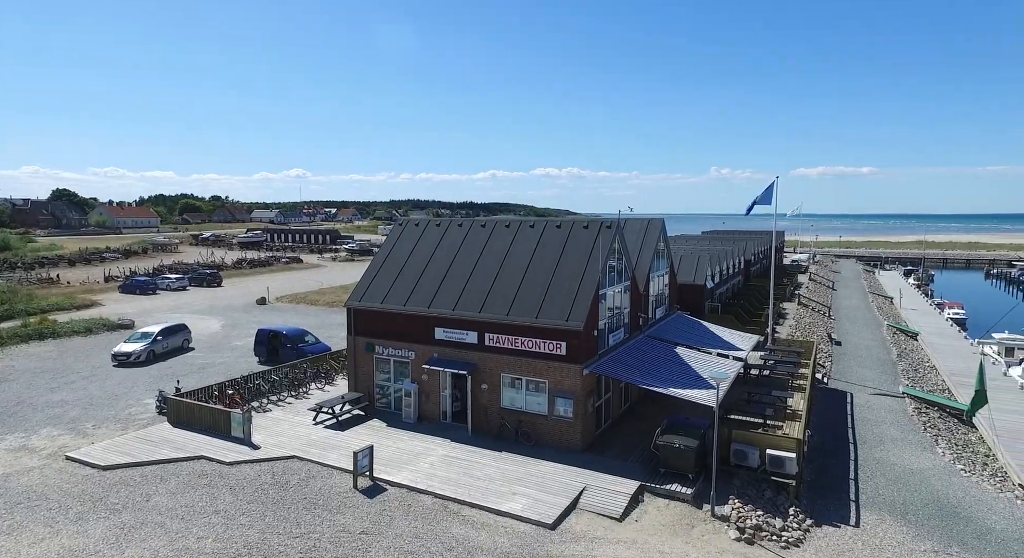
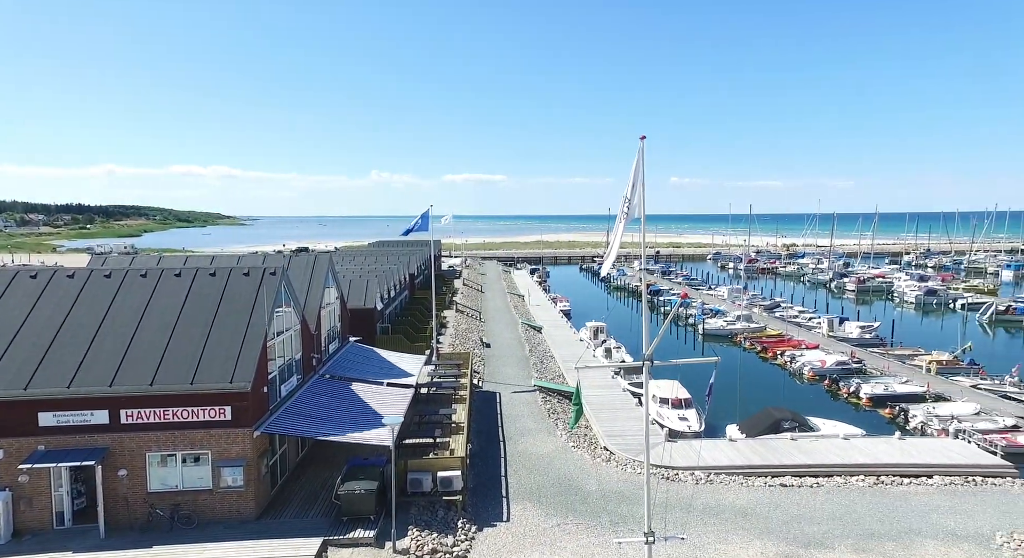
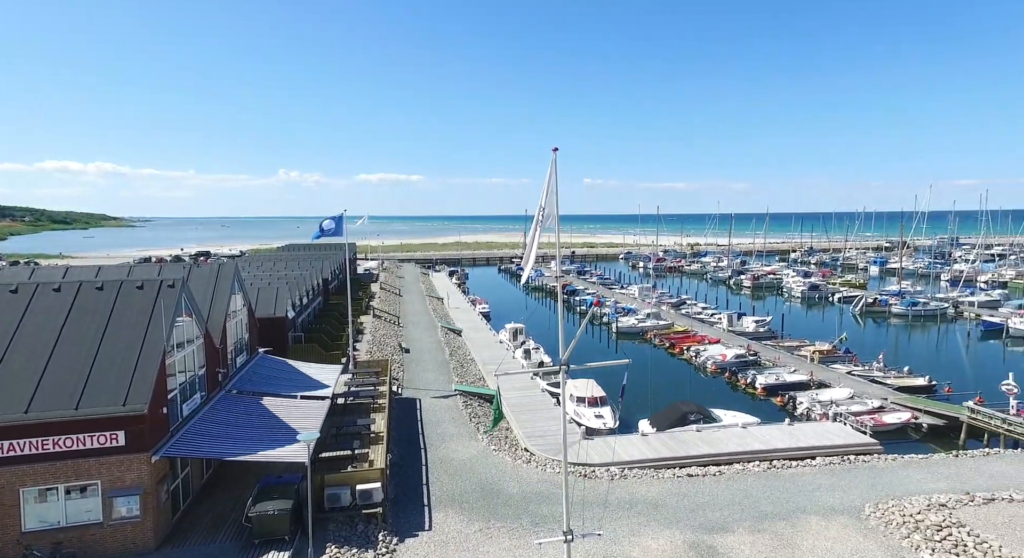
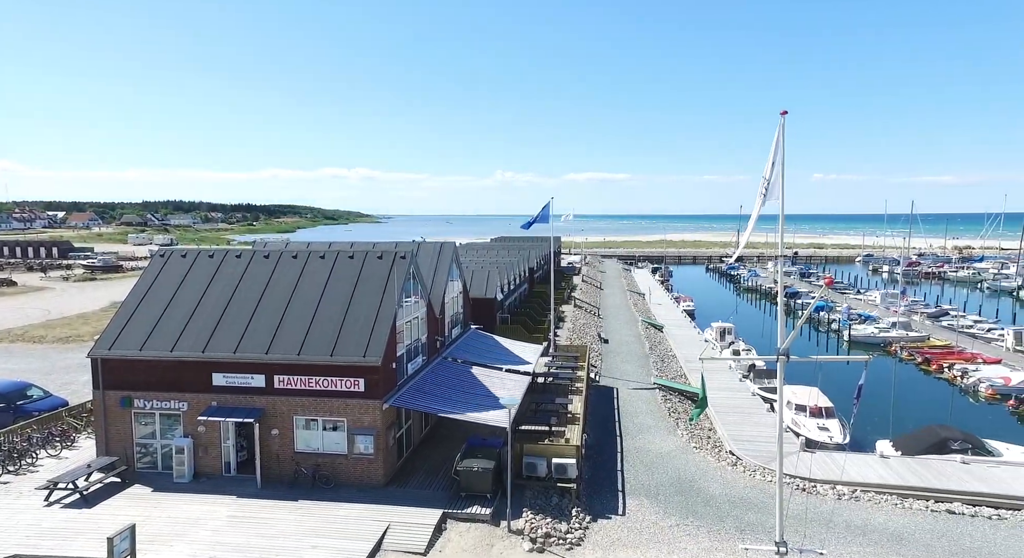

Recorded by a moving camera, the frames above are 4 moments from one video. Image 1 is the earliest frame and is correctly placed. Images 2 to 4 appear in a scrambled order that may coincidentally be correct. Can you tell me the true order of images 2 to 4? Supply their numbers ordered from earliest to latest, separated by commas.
4, 2, 3
